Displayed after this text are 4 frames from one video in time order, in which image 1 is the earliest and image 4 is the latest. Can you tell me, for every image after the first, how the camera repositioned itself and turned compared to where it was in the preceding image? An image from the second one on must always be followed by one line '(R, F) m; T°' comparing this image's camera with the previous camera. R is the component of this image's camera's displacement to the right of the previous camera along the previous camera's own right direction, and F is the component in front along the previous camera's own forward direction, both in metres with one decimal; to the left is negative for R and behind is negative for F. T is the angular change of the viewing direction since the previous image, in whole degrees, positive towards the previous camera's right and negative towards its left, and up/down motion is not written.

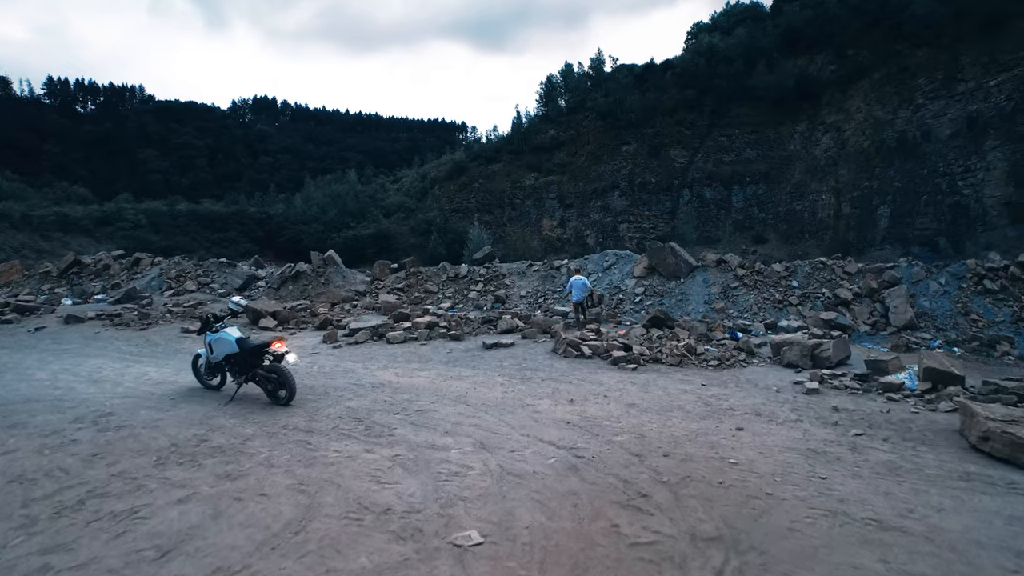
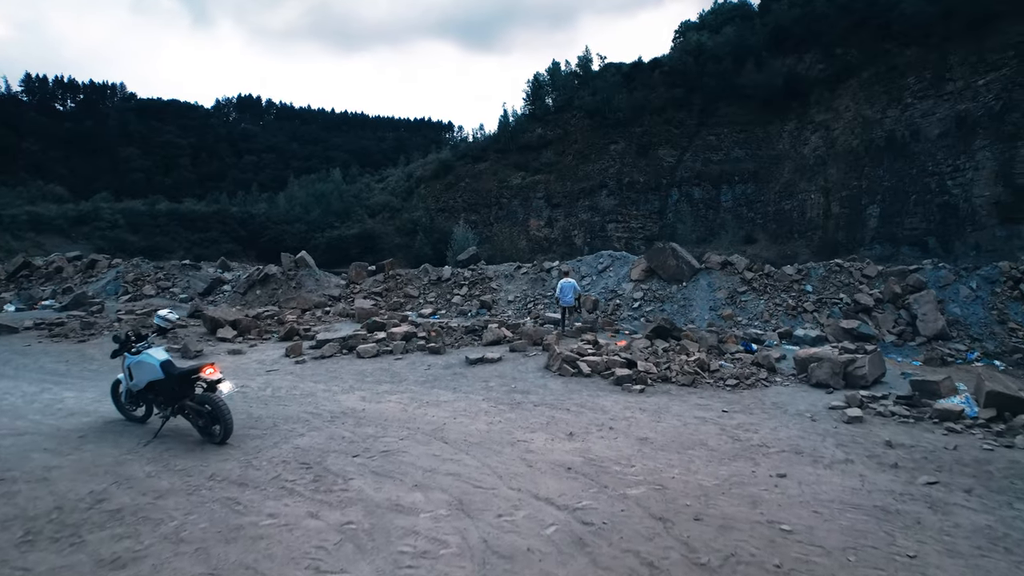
(0.0, +1.3) m; +1°
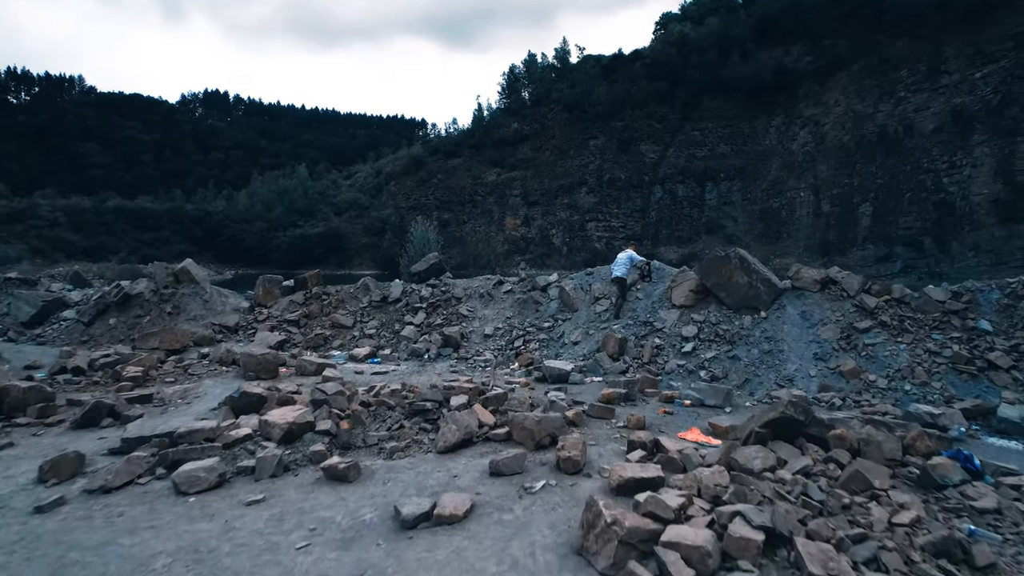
(-0.1, +5.0) m; +2°
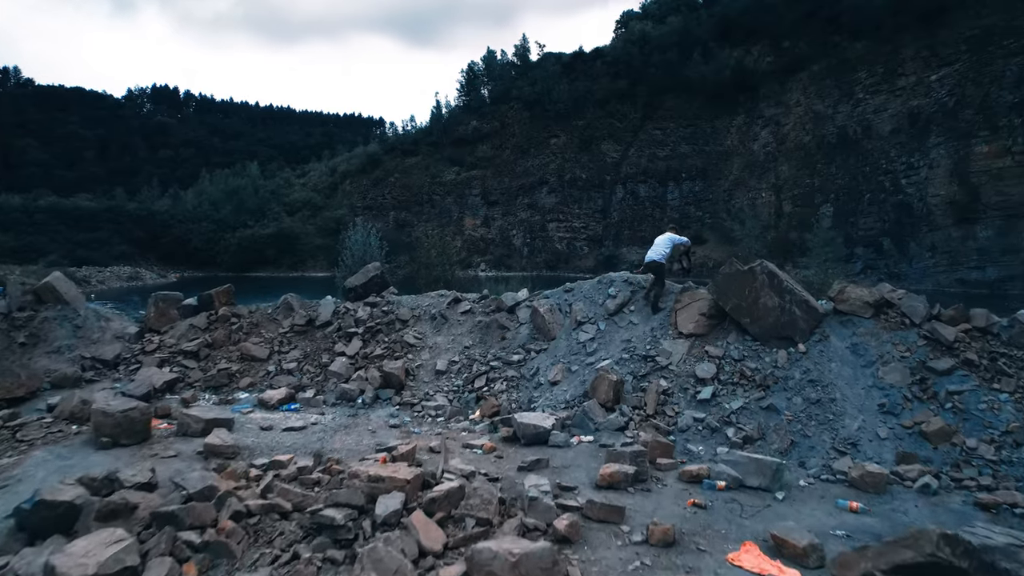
(0.0, +2.3) m; +3°
